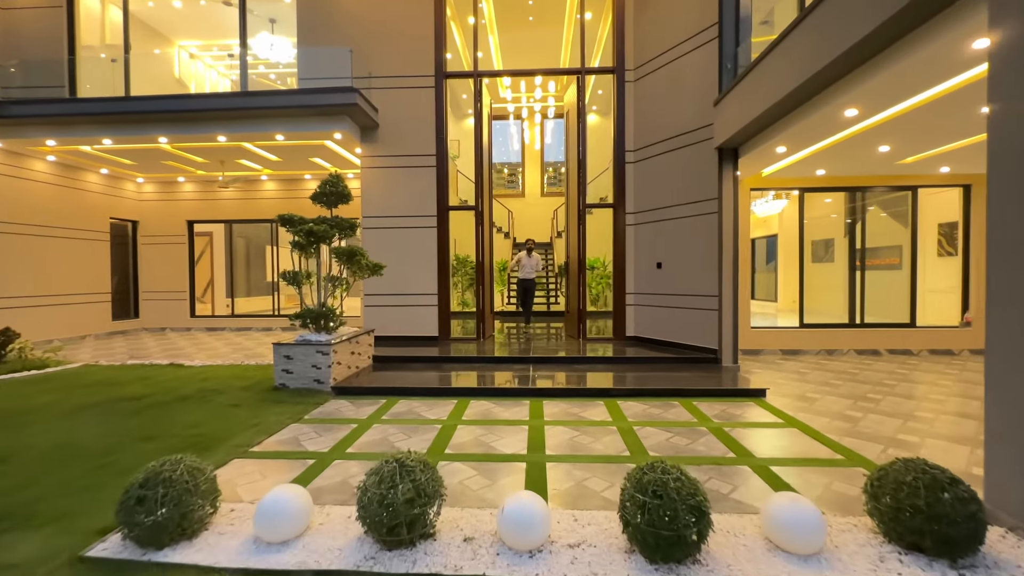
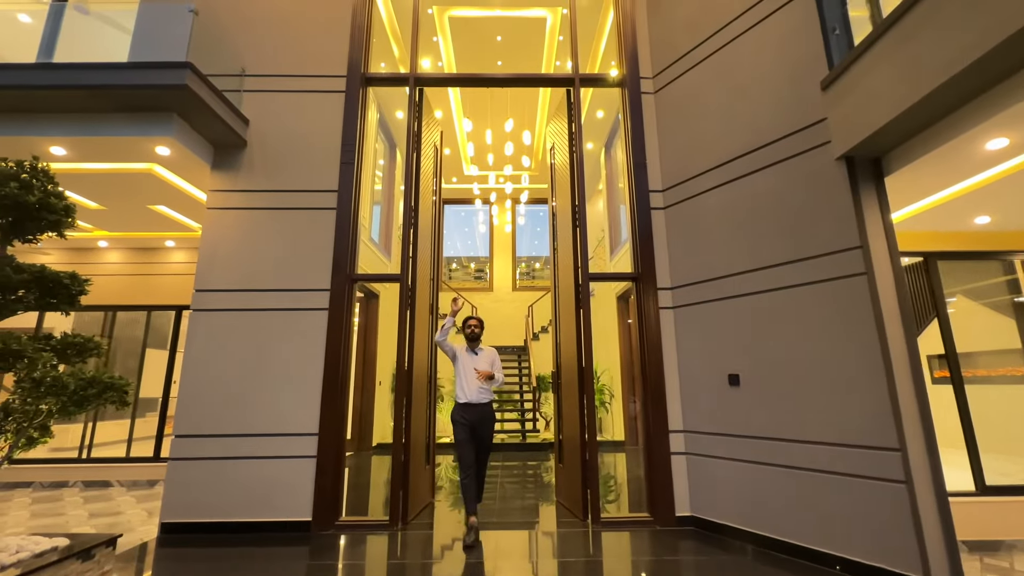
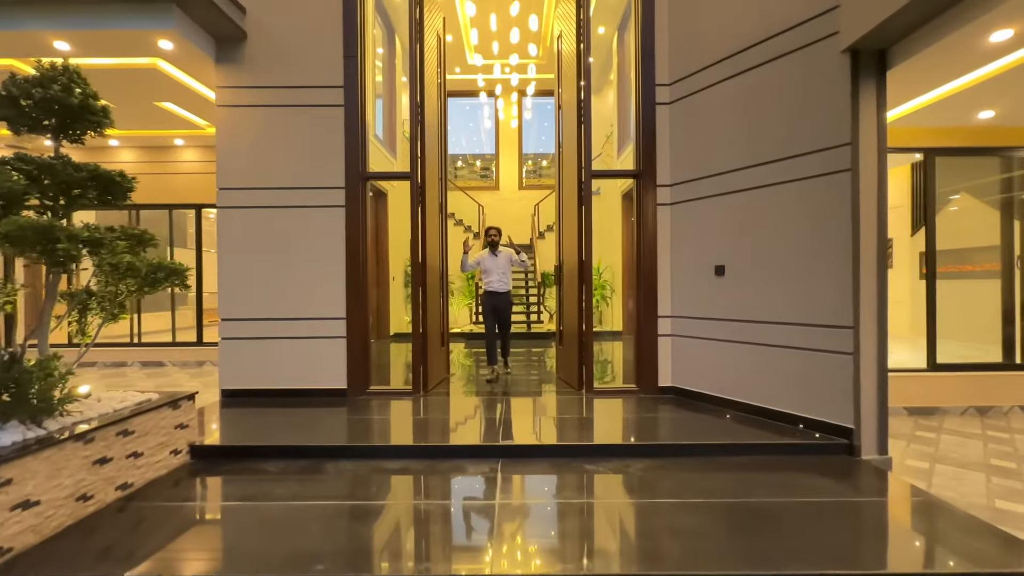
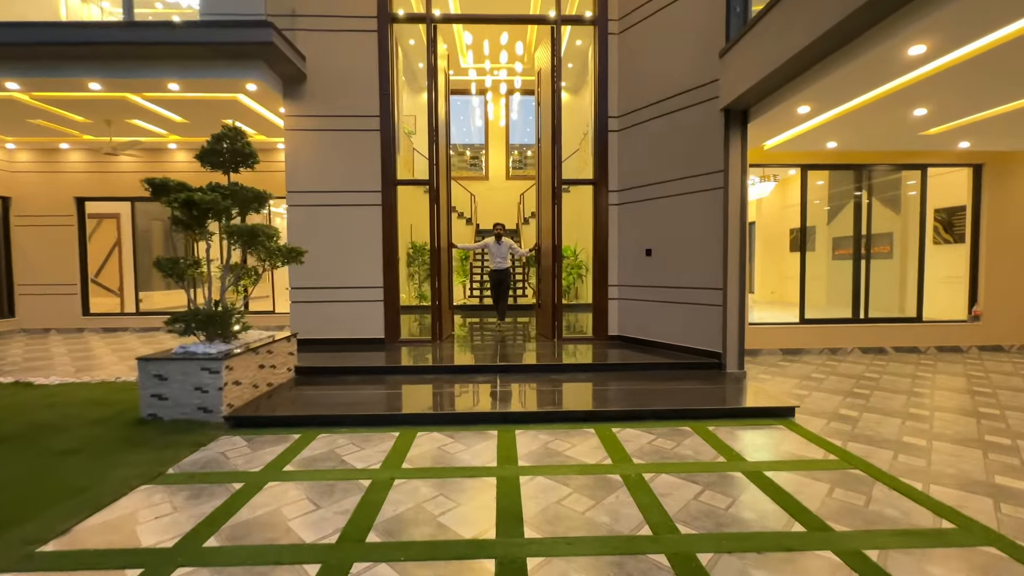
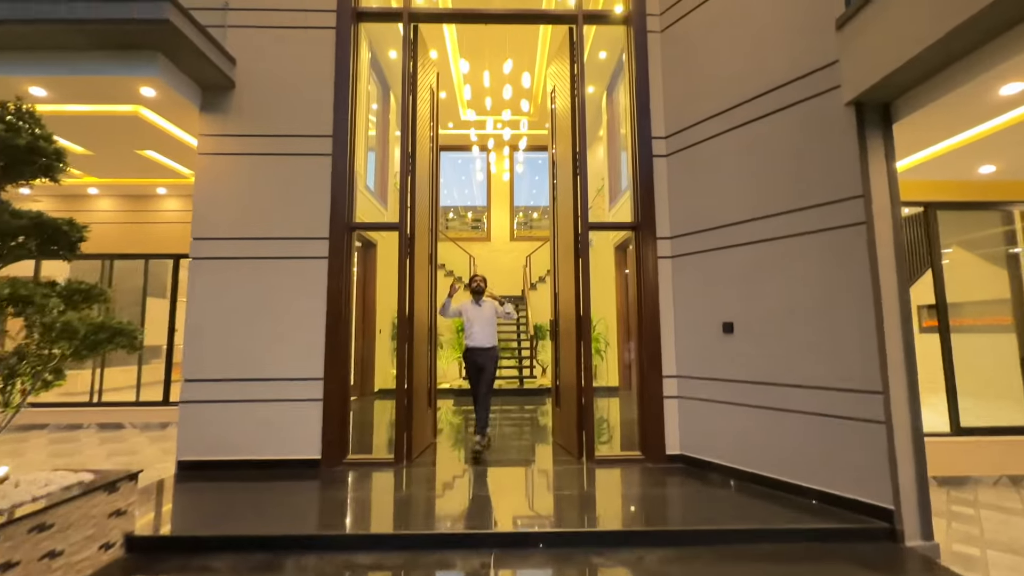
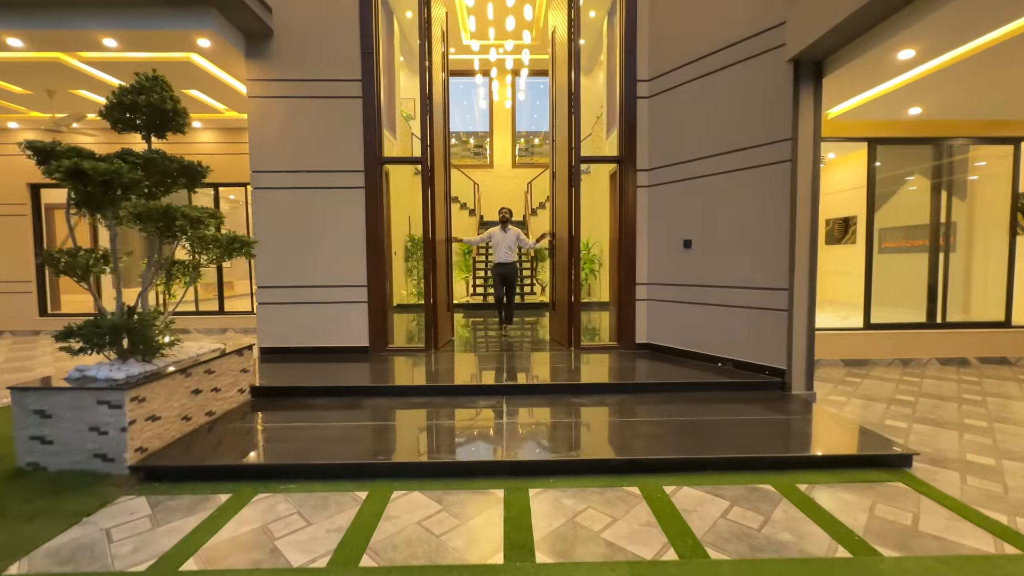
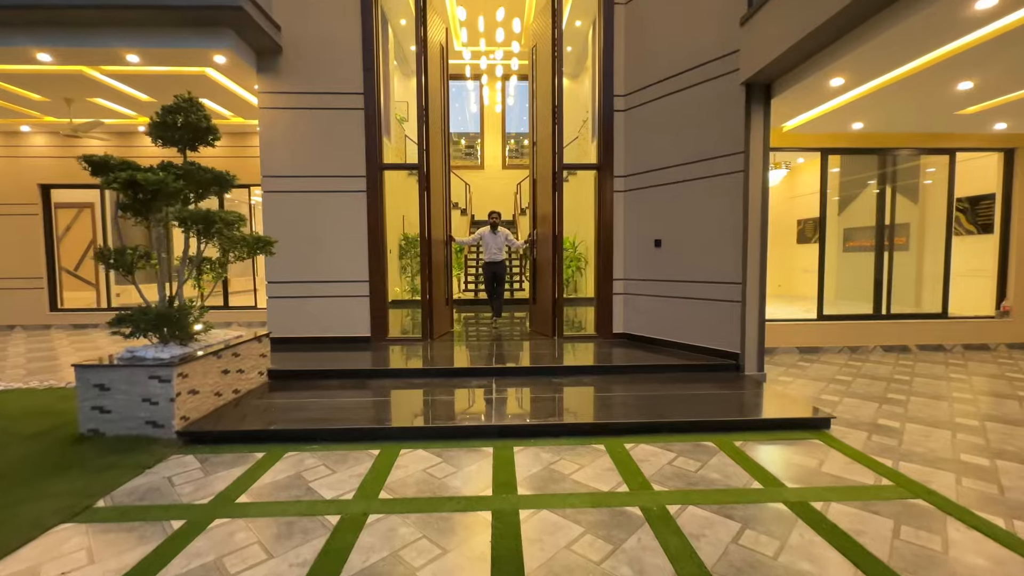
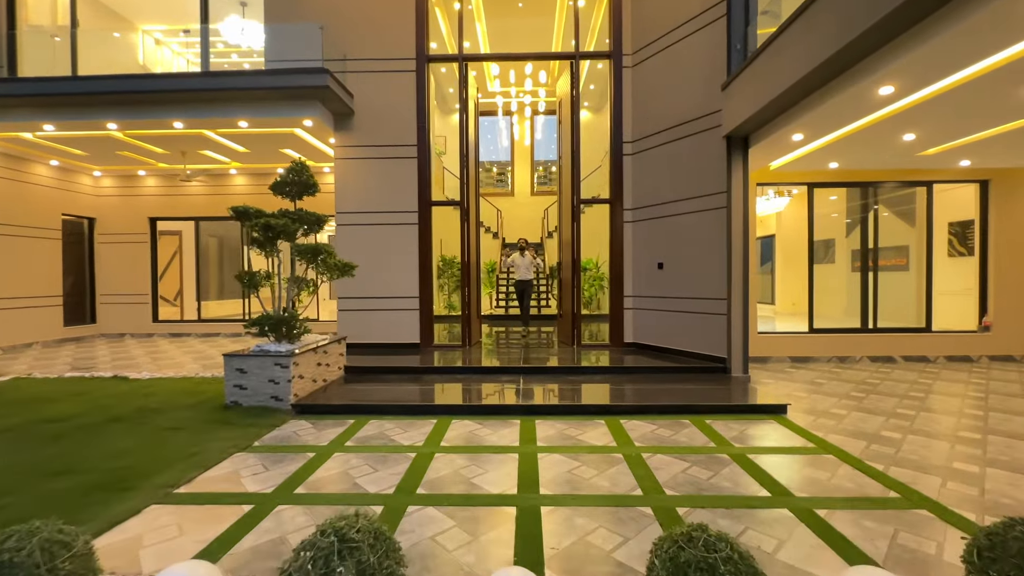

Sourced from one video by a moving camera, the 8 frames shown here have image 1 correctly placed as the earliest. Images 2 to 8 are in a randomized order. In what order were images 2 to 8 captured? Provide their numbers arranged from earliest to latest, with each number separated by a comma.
8, 4, 7, 6, 3, 5, 2
